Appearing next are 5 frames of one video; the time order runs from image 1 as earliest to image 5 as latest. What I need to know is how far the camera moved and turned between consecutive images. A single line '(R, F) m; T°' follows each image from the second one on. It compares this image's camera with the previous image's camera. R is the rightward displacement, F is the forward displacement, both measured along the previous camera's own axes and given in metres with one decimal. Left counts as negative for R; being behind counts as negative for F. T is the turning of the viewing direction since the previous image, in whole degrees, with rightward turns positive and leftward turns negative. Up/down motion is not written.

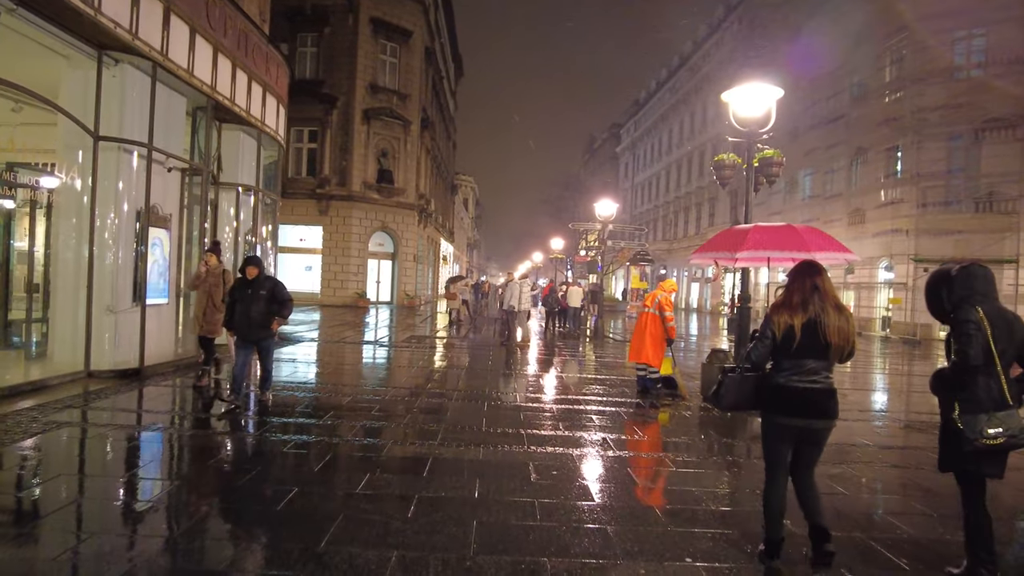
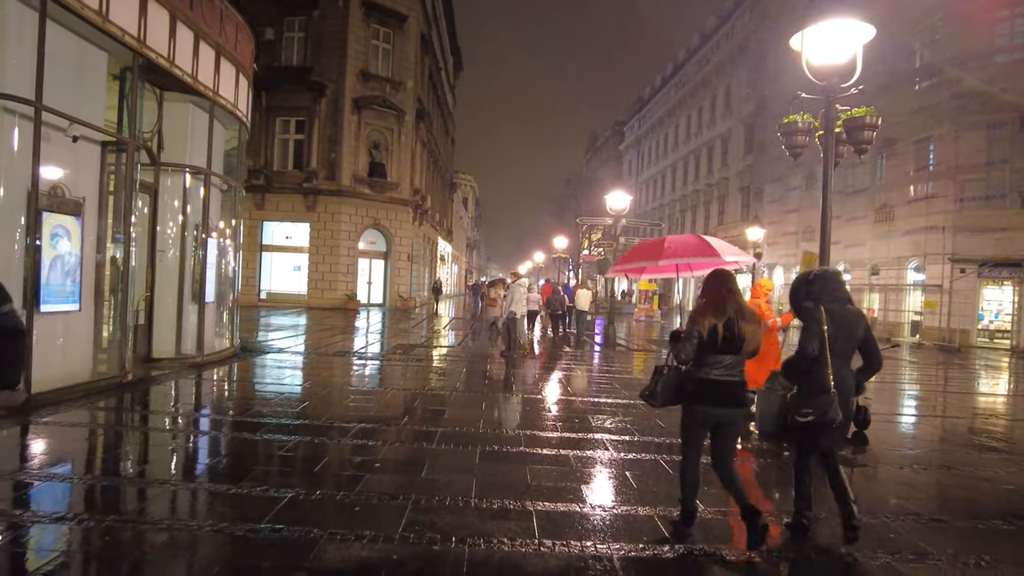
(0.0, +1.8) m; 0°
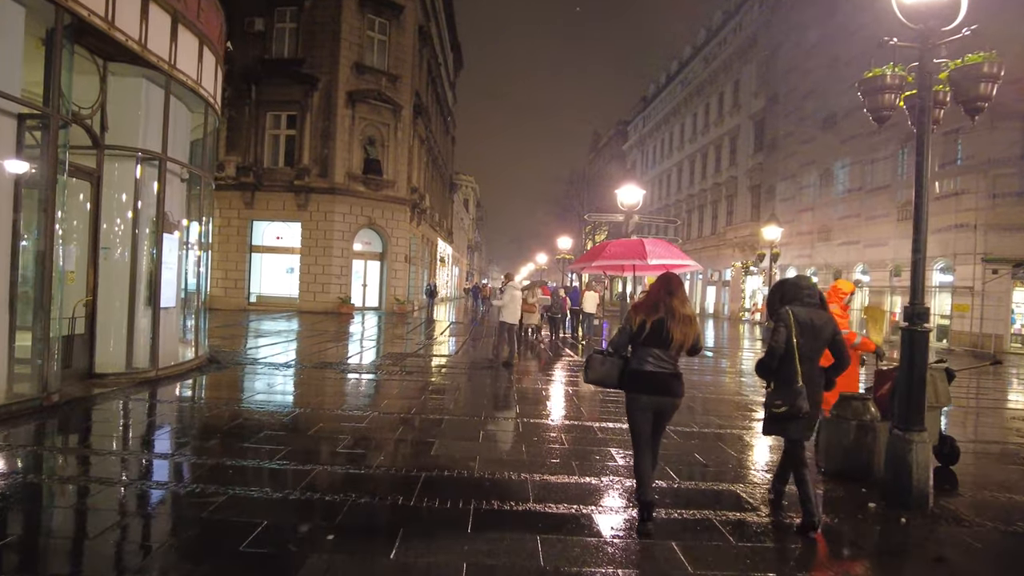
(0.0, +1.3) m; 0°
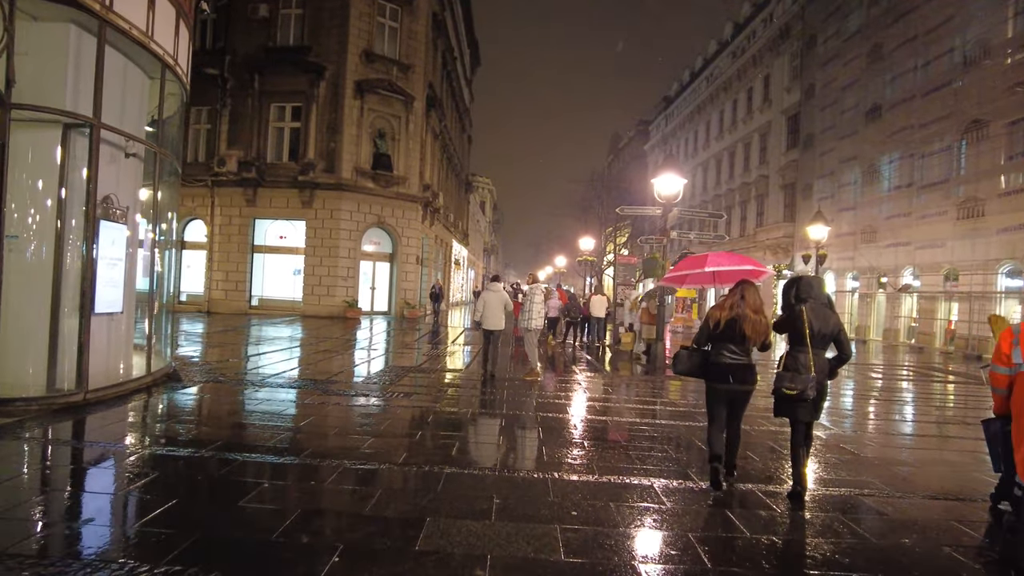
(-0.1, +1.8) m; -1°
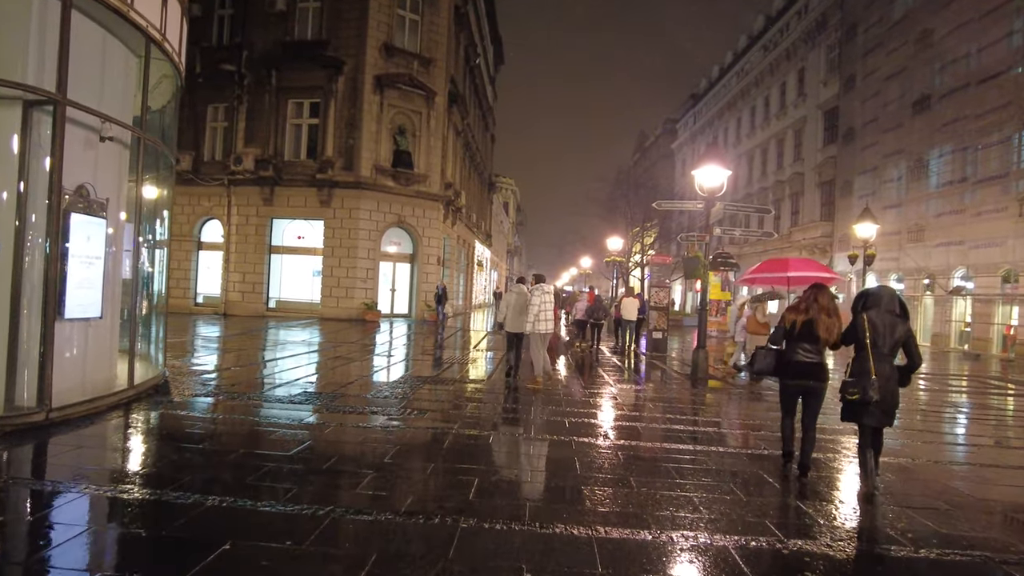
(-0.1, +1.0) m; -2°
